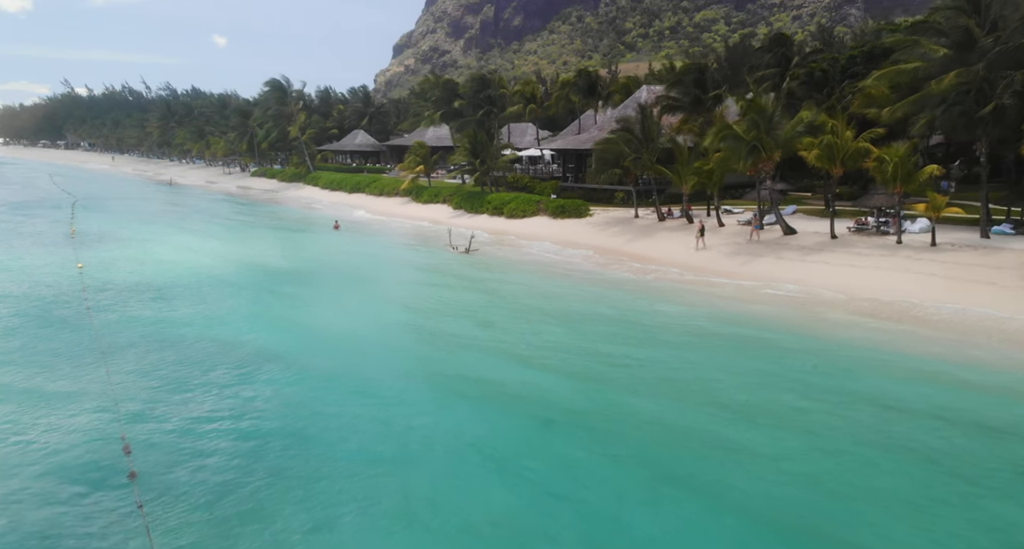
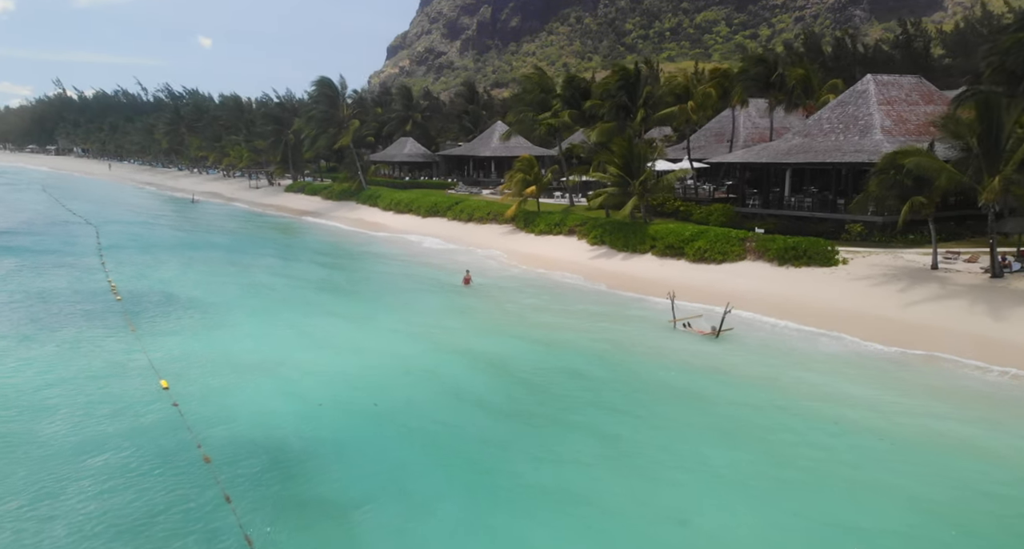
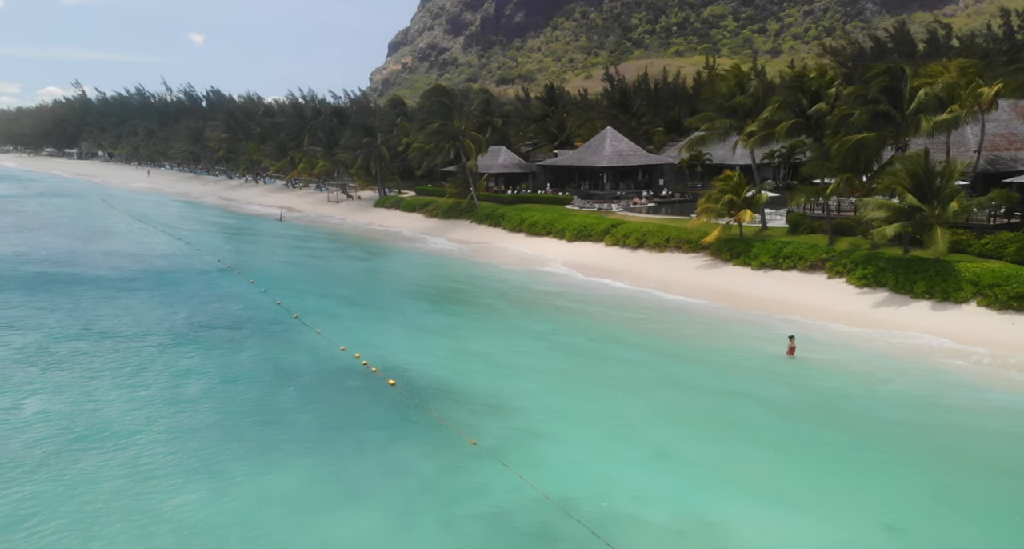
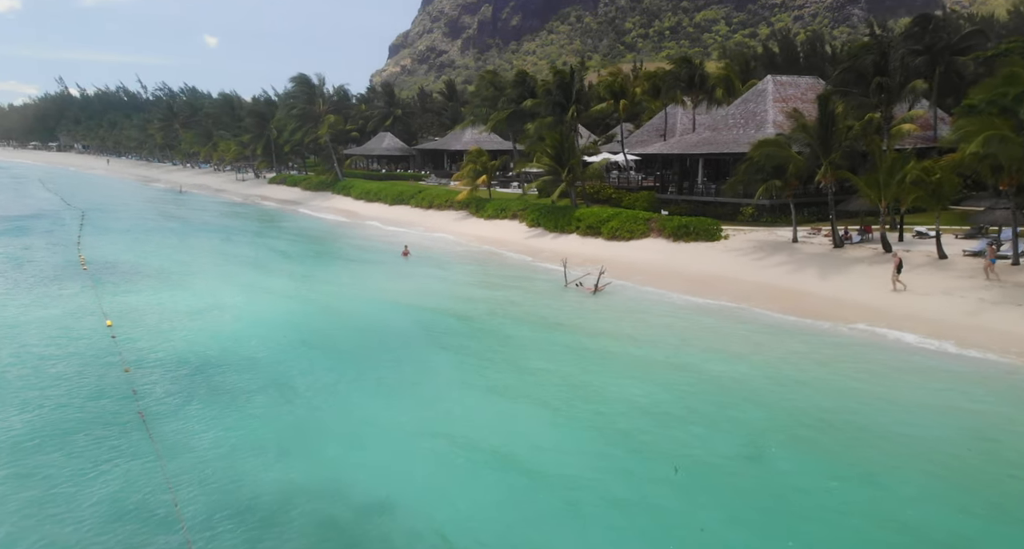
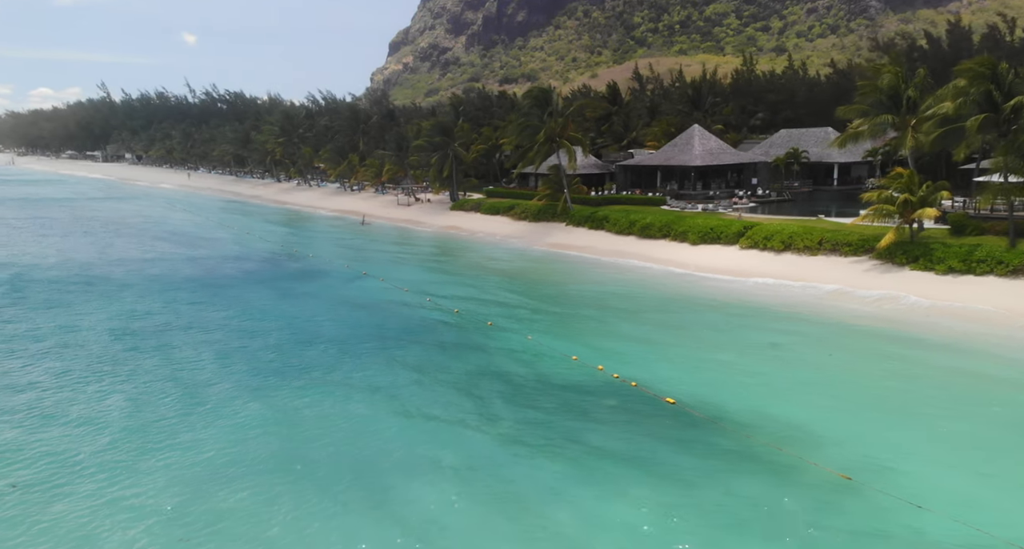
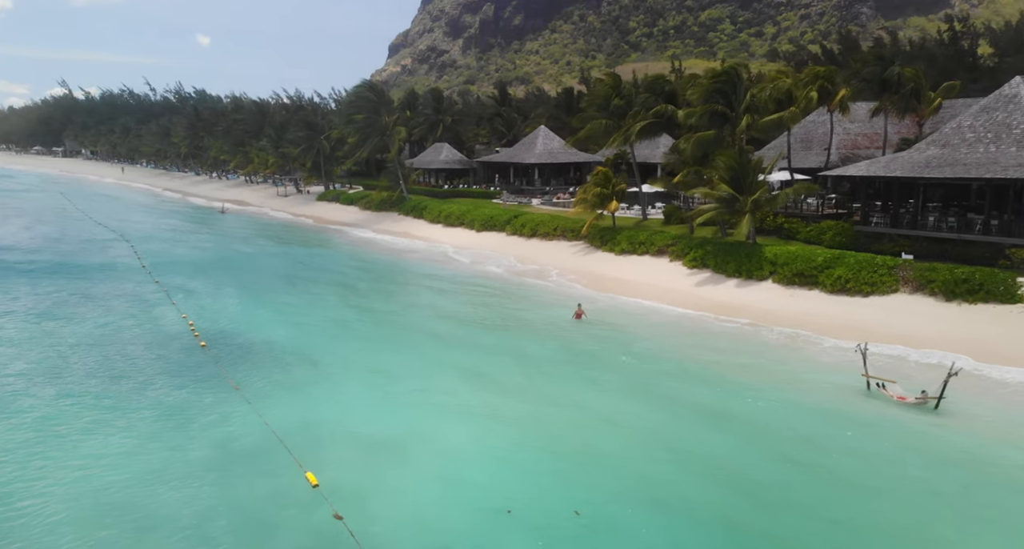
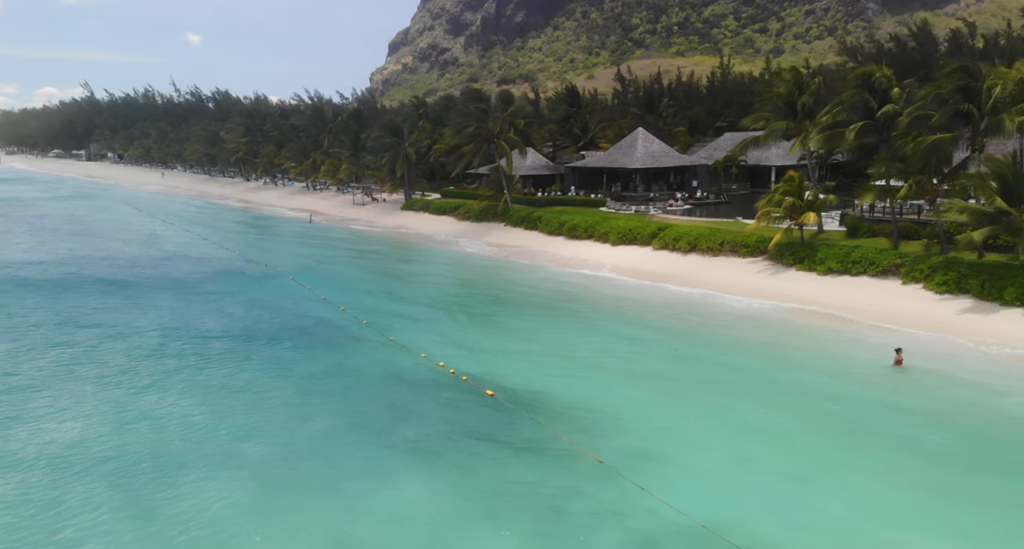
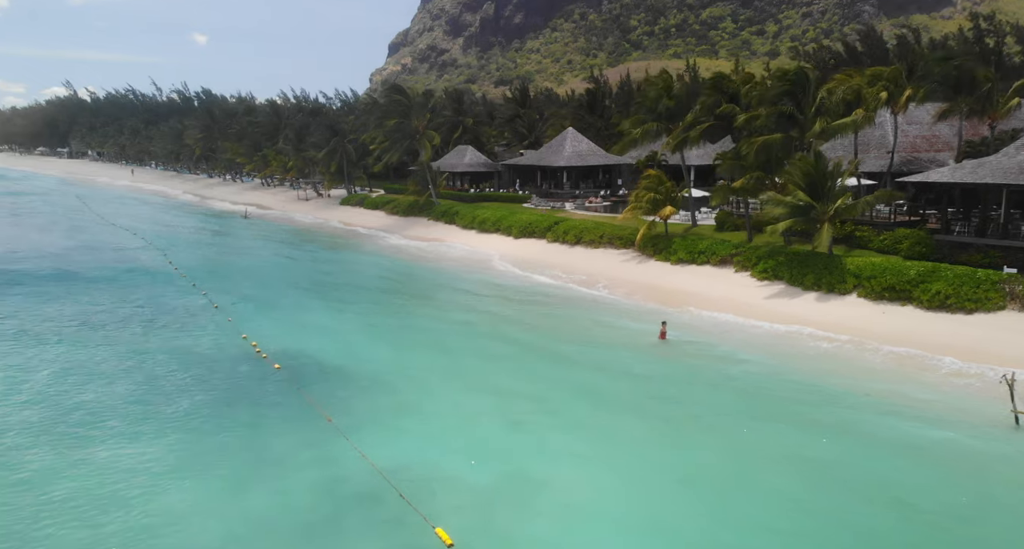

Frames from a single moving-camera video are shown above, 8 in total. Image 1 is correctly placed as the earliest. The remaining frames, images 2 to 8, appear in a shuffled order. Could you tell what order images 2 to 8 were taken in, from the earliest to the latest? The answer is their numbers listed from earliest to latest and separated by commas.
4, 2, 6, 8, 3, 7, 5
